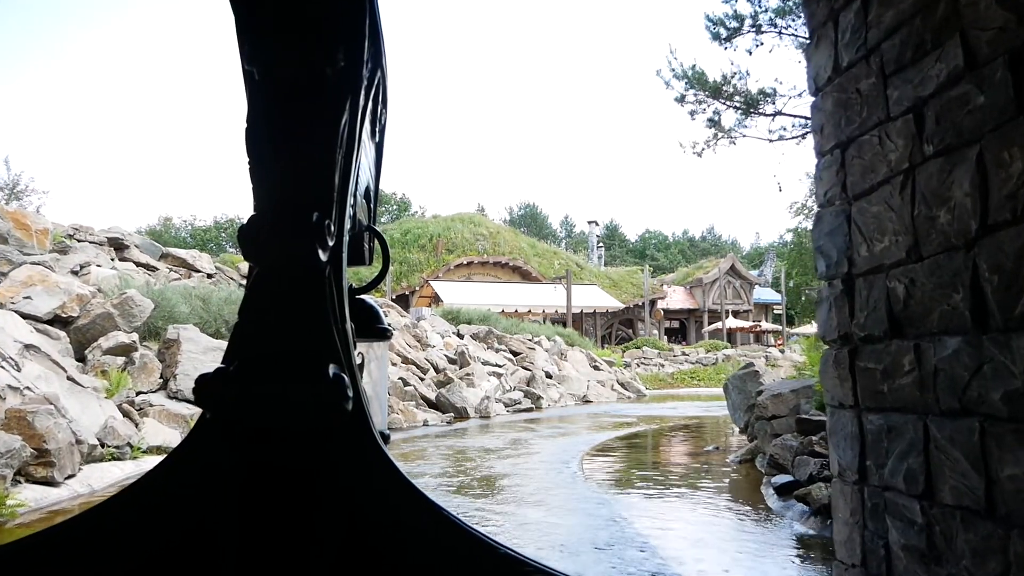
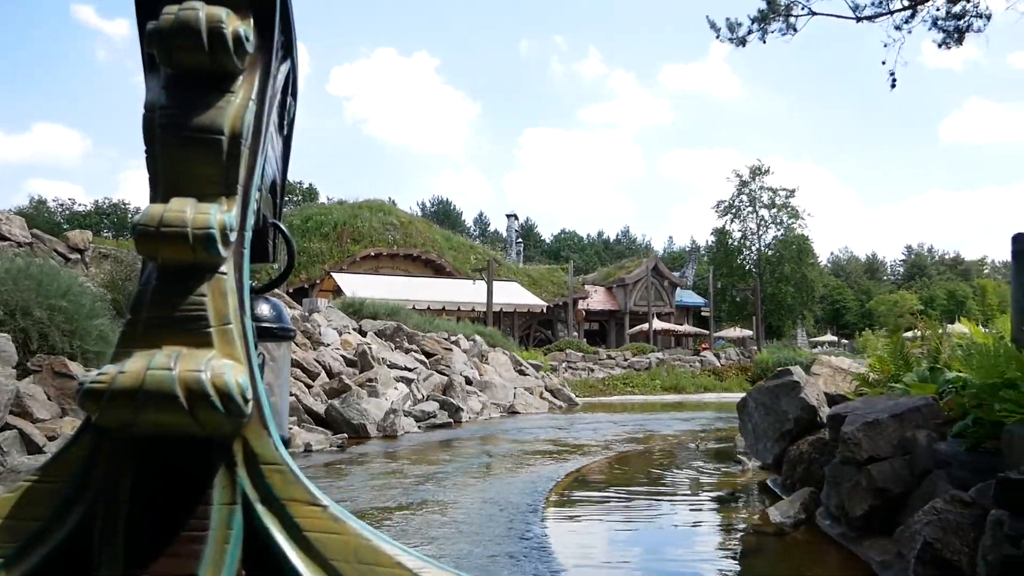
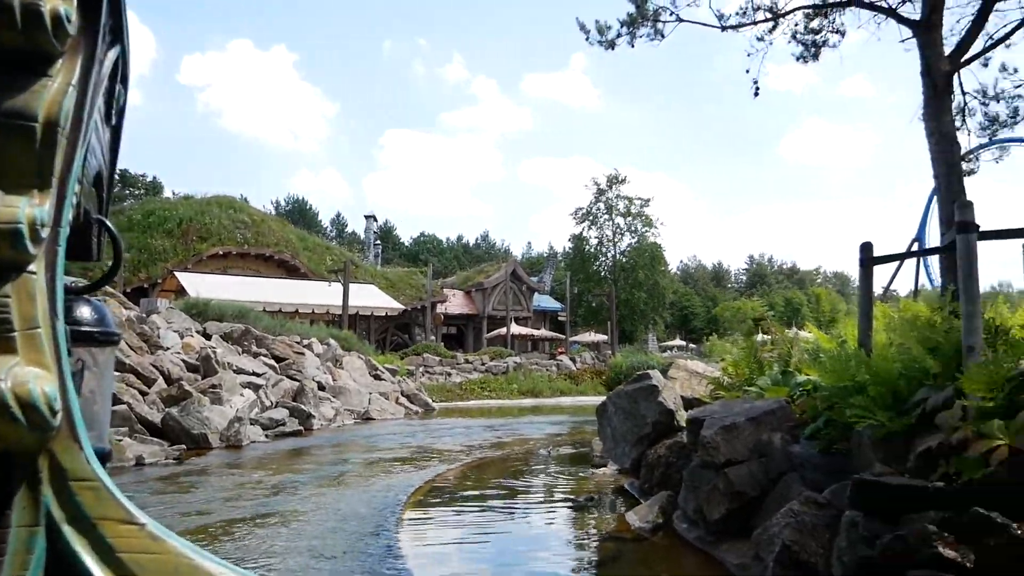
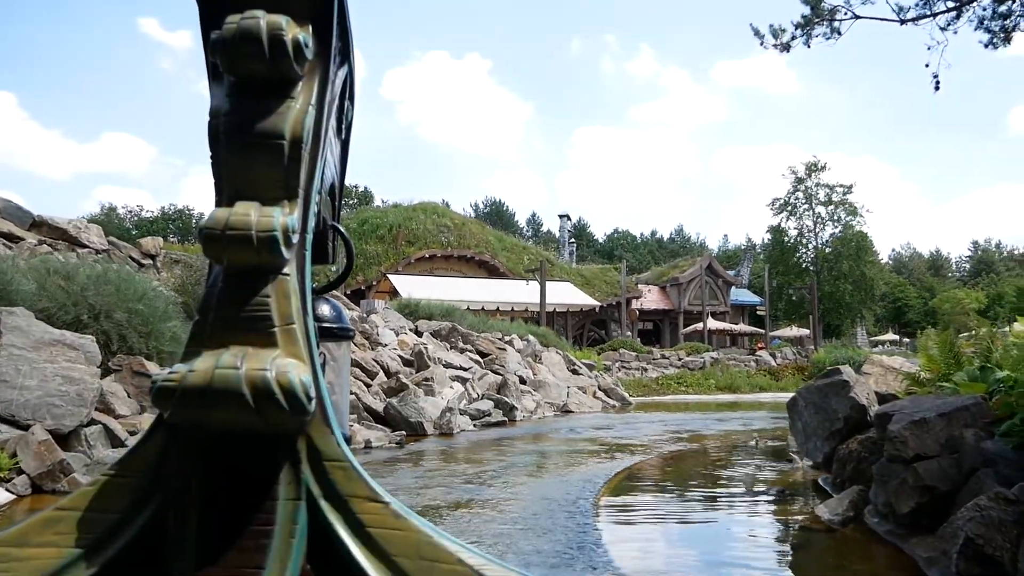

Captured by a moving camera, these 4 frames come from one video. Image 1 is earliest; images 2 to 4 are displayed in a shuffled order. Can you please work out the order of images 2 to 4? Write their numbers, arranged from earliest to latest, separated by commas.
4, 2, 3
